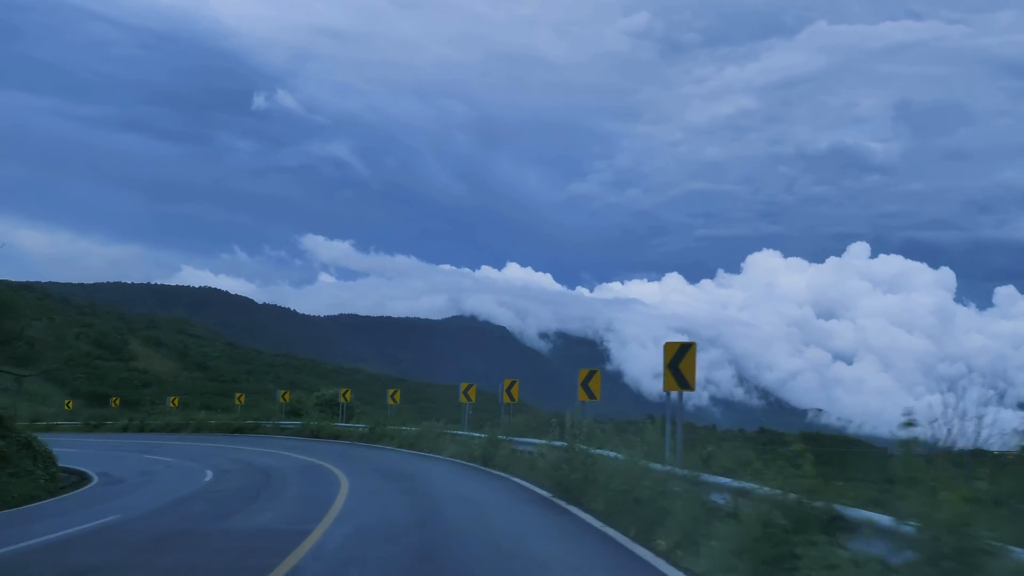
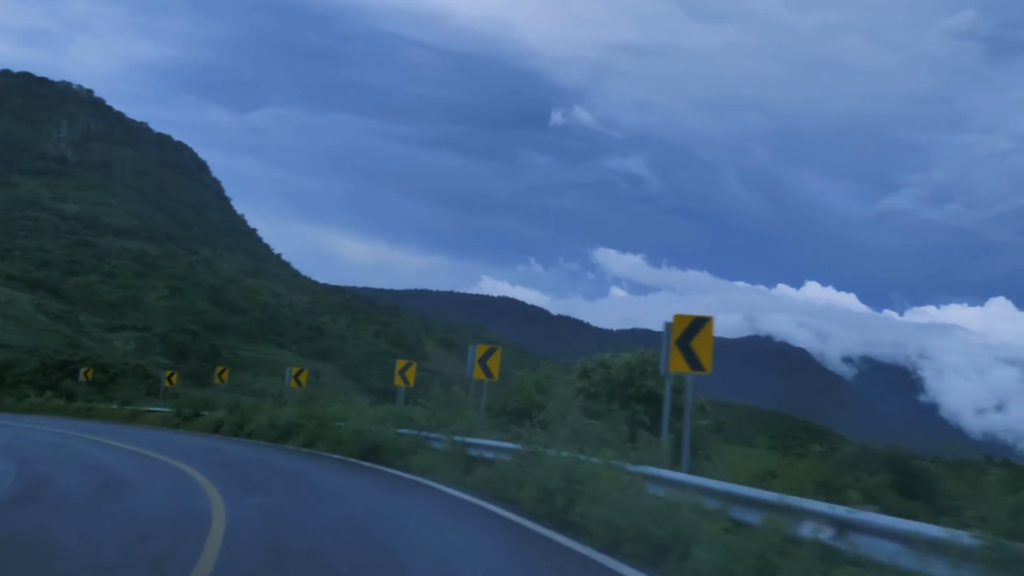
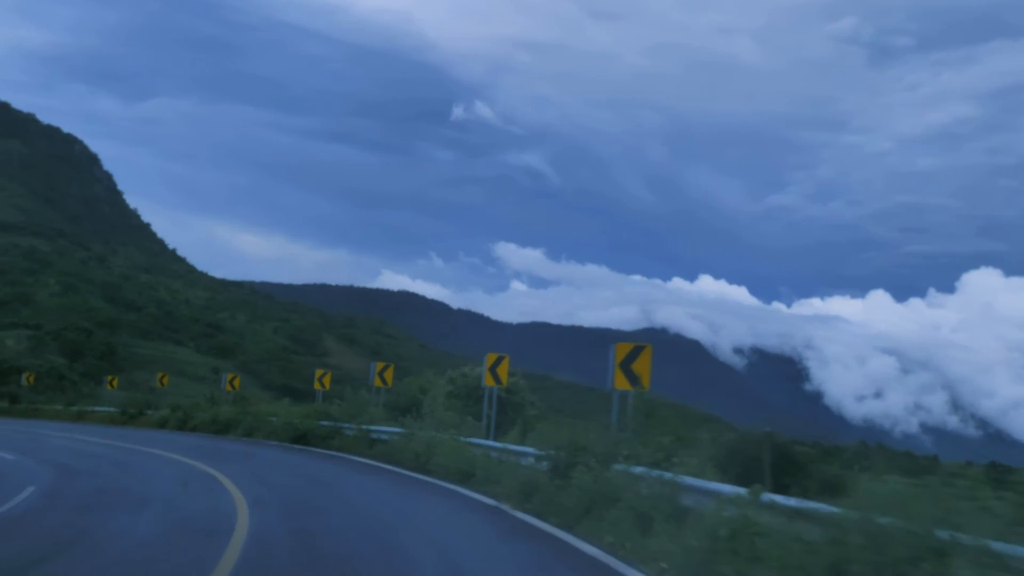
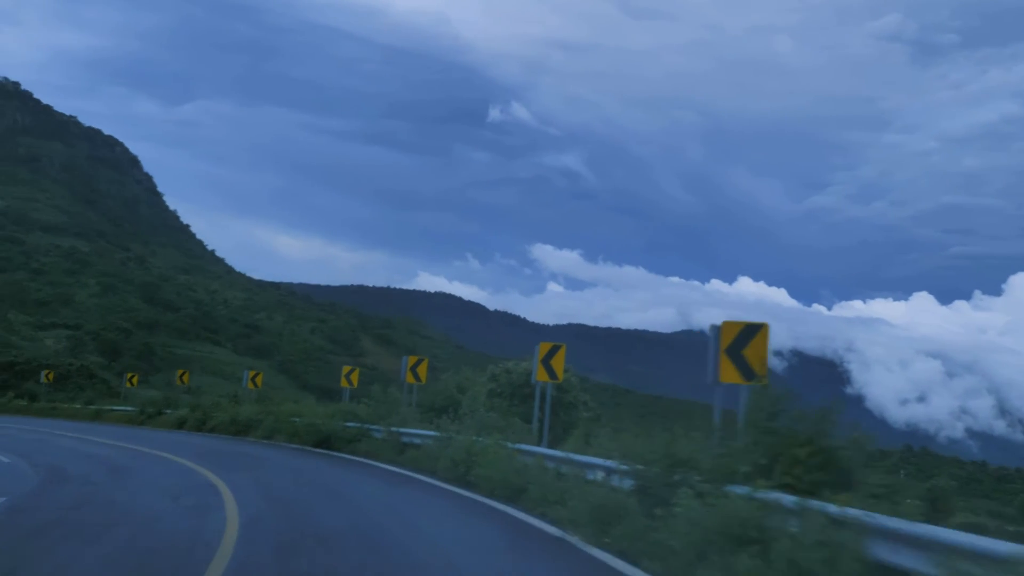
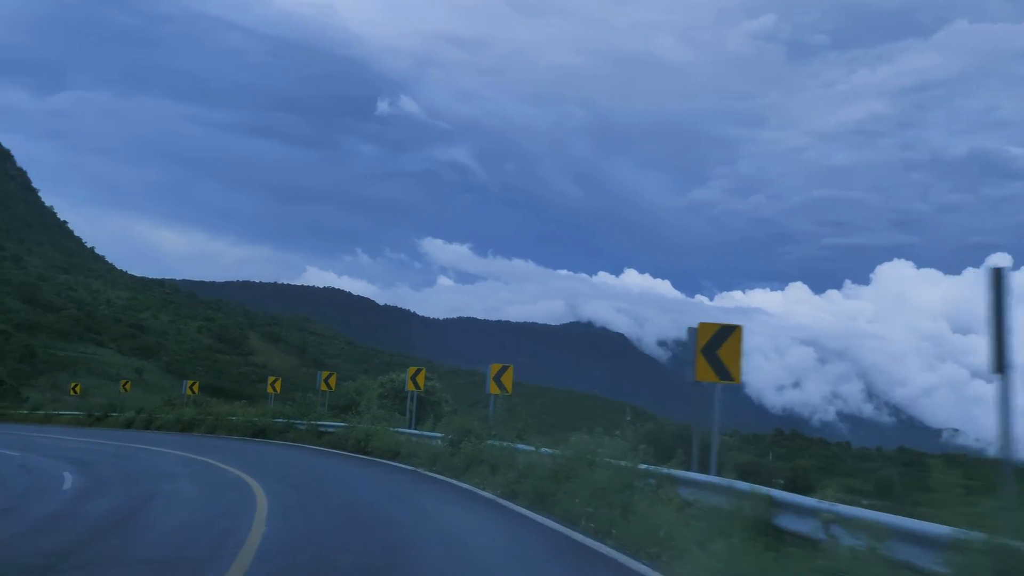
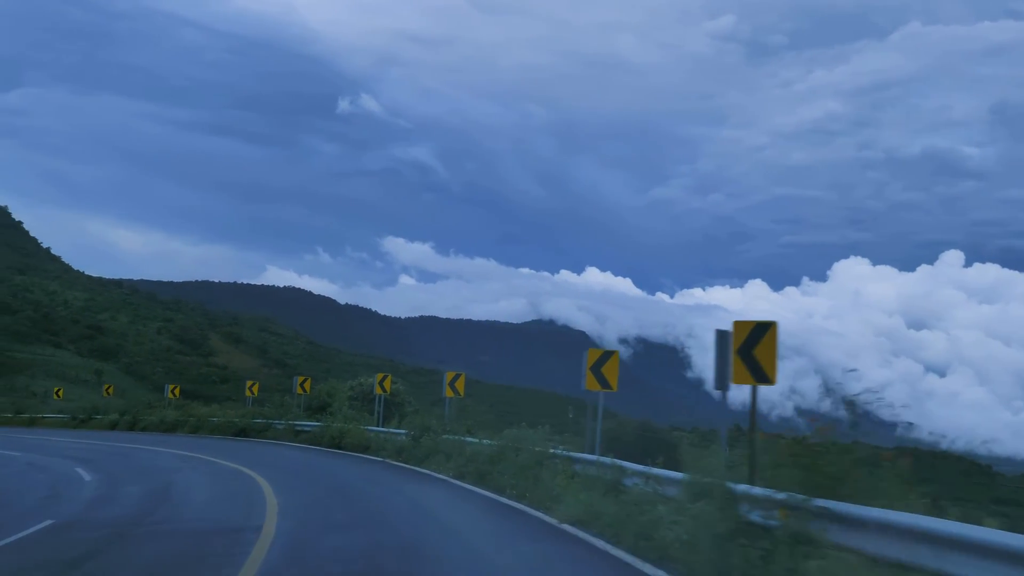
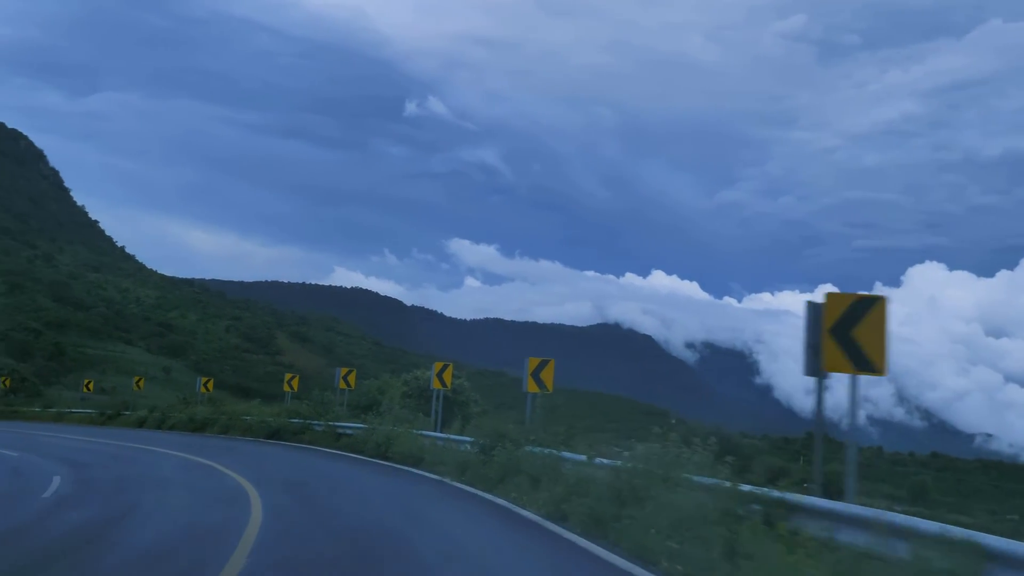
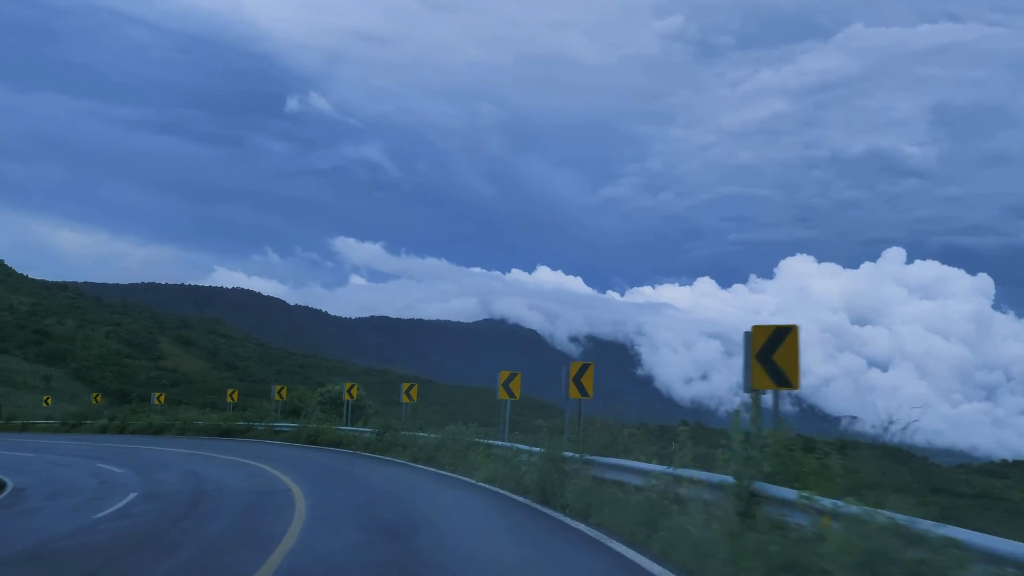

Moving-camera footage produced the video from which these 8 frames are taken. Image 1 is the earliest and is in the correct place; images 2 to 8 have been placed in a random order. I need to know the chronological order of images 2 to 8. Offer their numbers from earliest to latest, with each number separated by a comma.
8, 6, 5, 7, 3, 4, 2
